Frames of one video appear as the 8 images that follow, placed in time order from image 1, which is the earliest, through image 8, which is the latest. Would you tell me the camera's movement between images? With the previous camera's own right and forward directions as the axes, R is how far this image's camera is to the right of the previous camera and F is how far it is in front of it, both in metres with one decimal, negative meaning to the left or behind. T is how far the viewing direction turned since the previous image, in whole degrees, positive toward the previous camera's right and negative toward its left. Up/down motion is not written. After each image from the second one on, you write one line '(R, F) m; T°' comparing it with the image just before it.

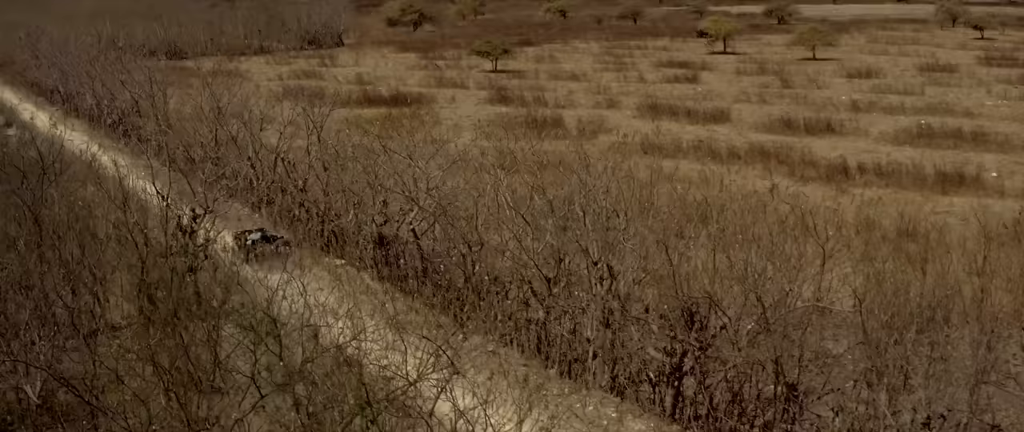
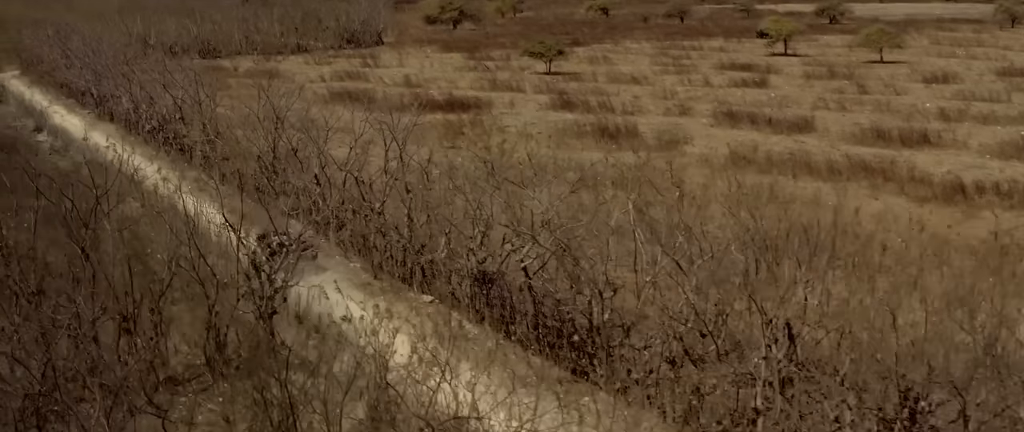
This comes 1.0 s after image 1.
(-0.7, +1.4) m; 0°
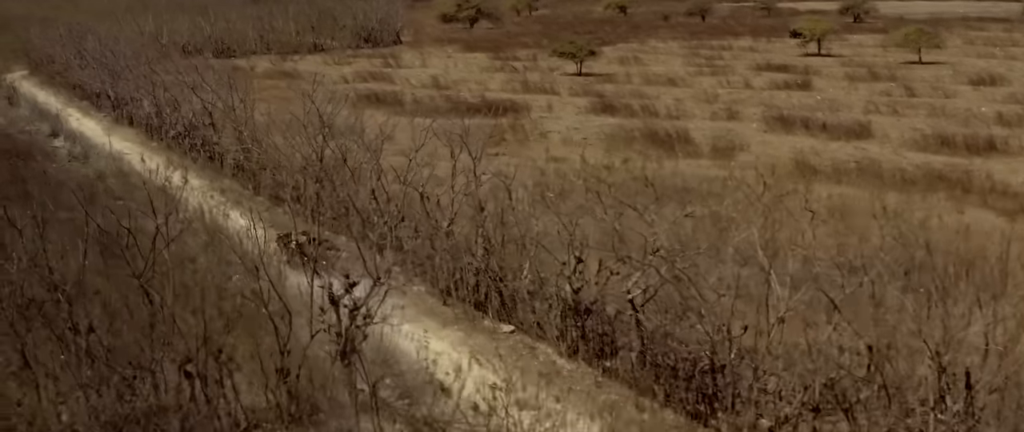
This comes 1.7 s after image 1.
(-0.6, +0.9) m; 0°
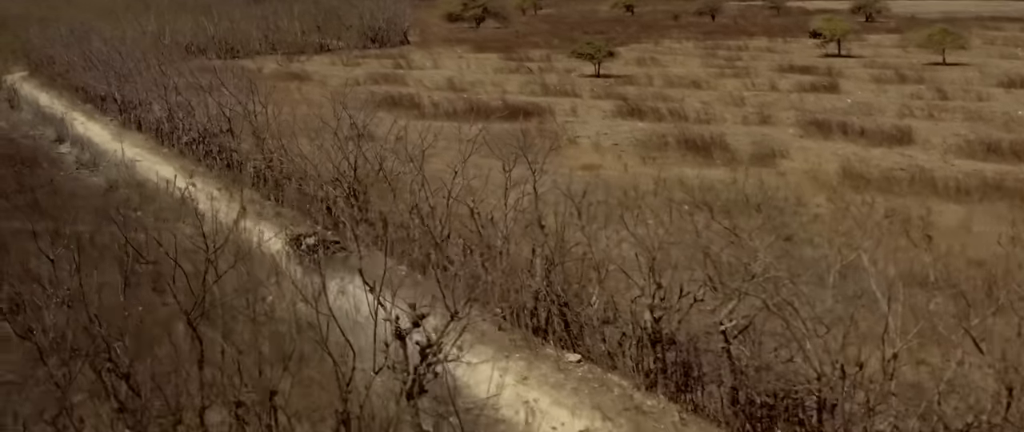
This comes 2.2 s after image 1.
(-0.4, +0.7) m; +1°
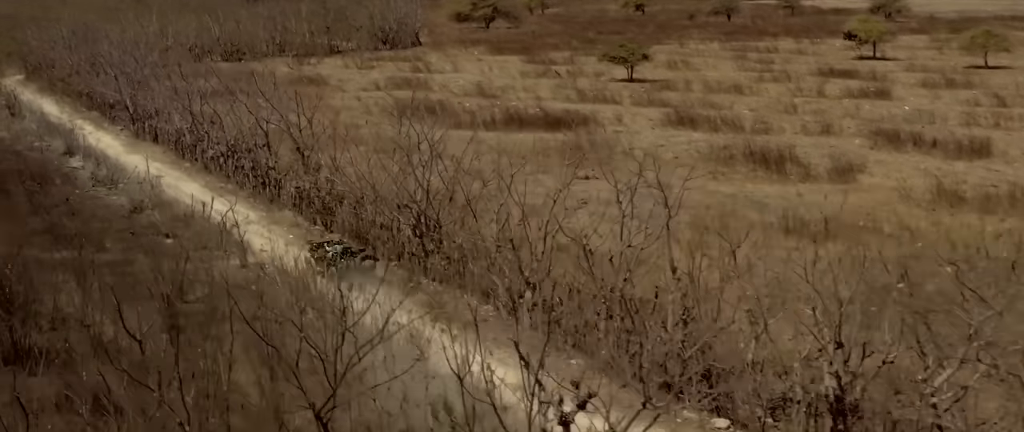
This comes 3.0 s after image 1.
(-0.8, +1.2) m; +1°
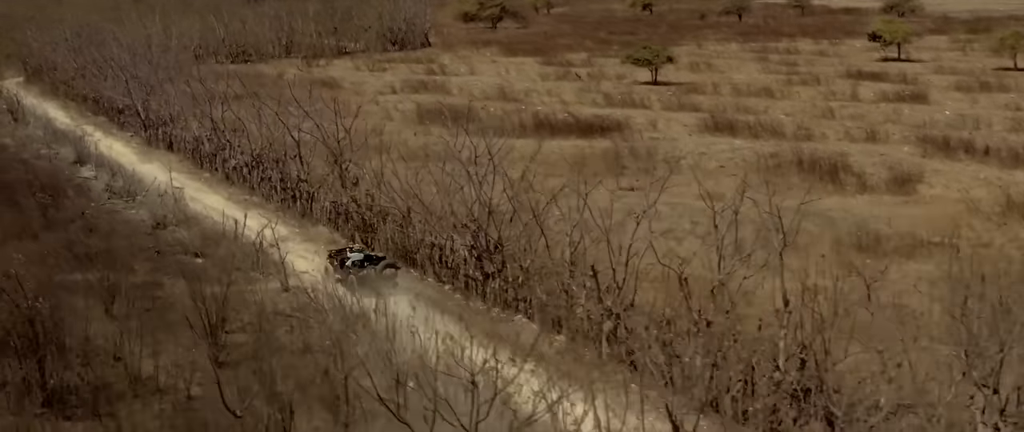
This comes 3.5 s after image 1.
(-0.5, +0.7) m; +1°
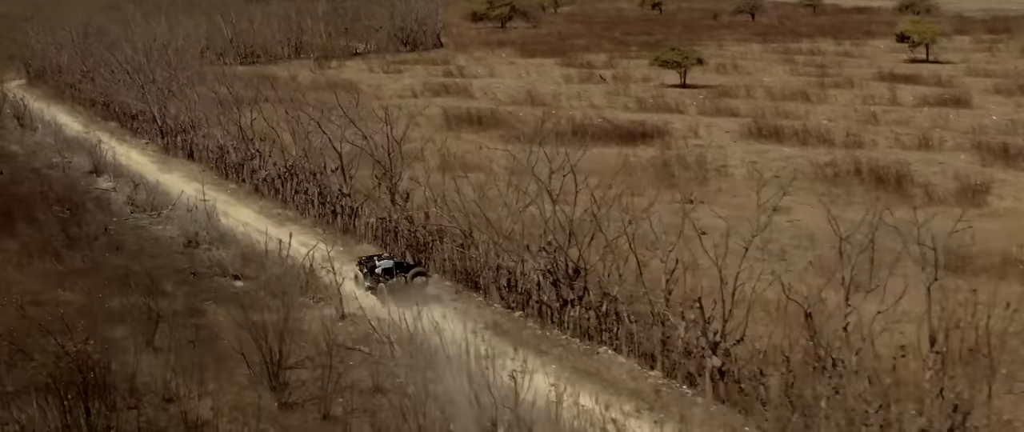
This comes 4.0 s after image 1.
(-0.6, +0.8) m; +1°
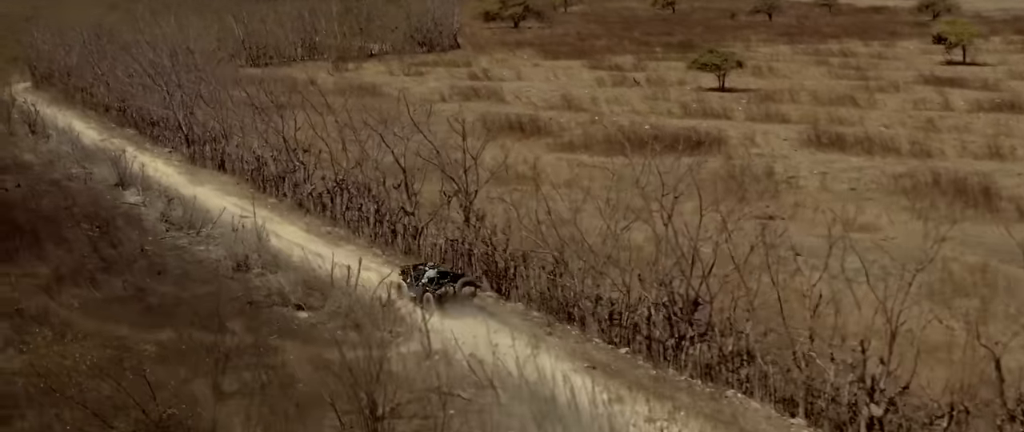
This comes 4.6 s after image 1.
(-0.7, +0.9) m; +1°
